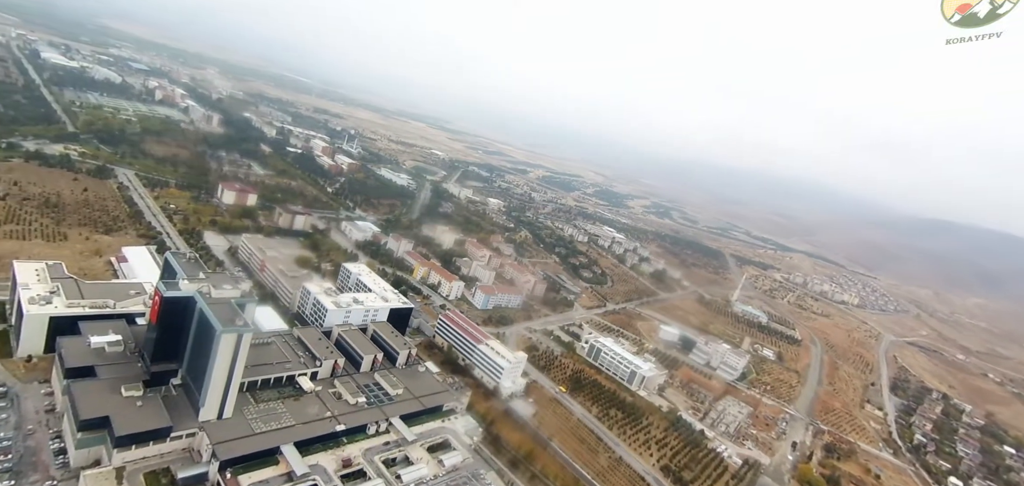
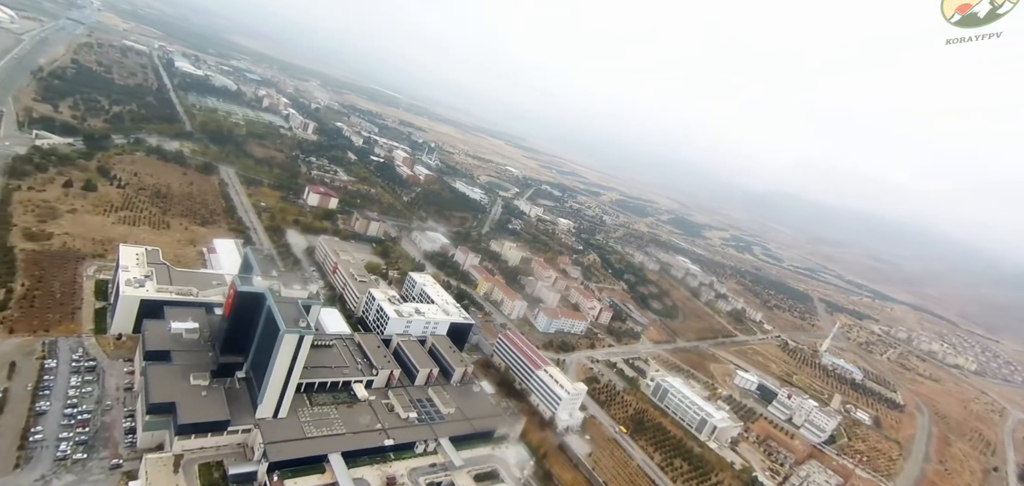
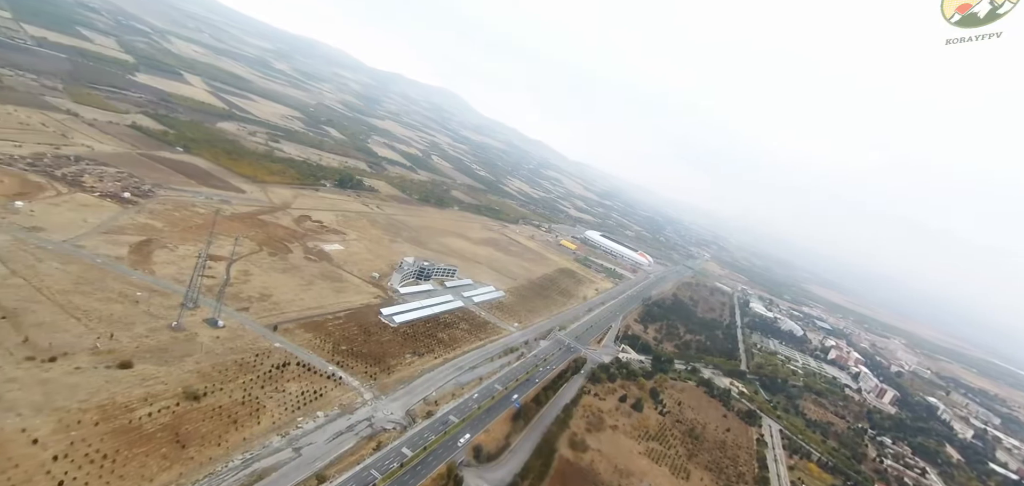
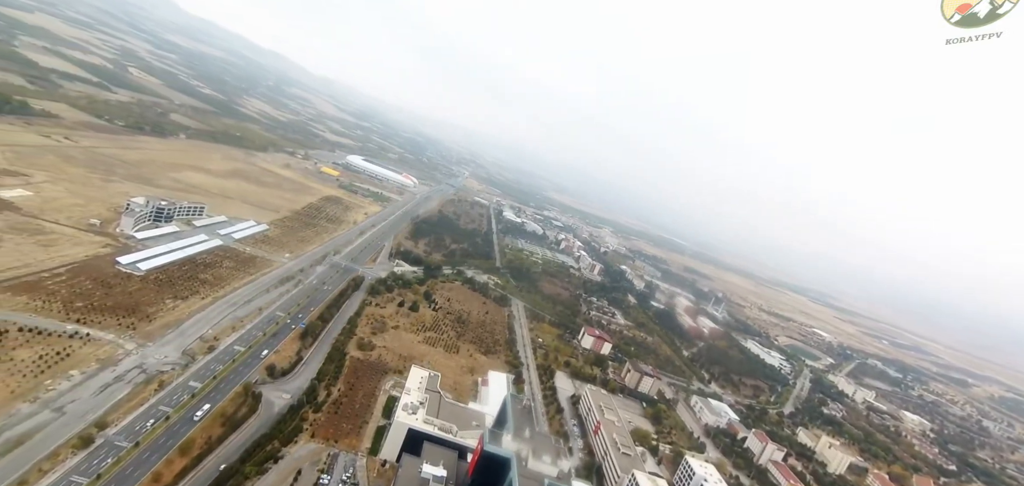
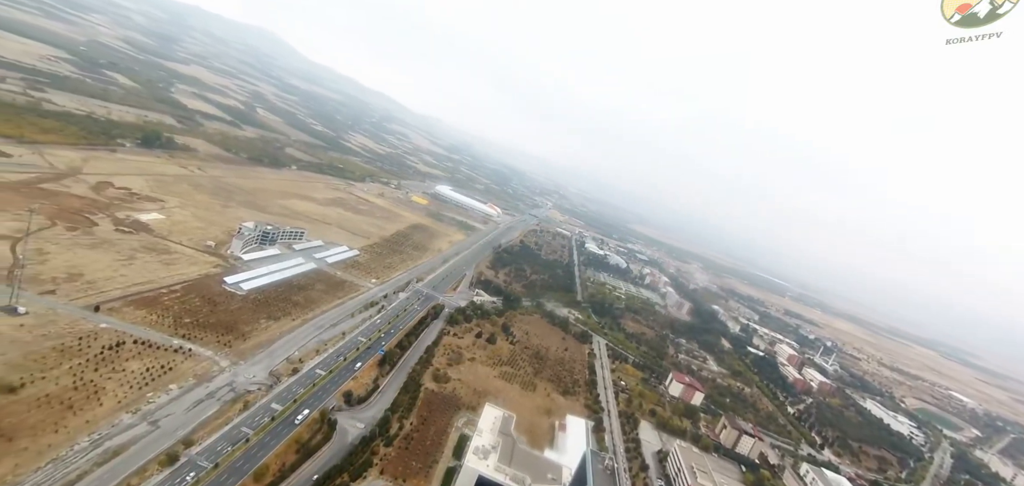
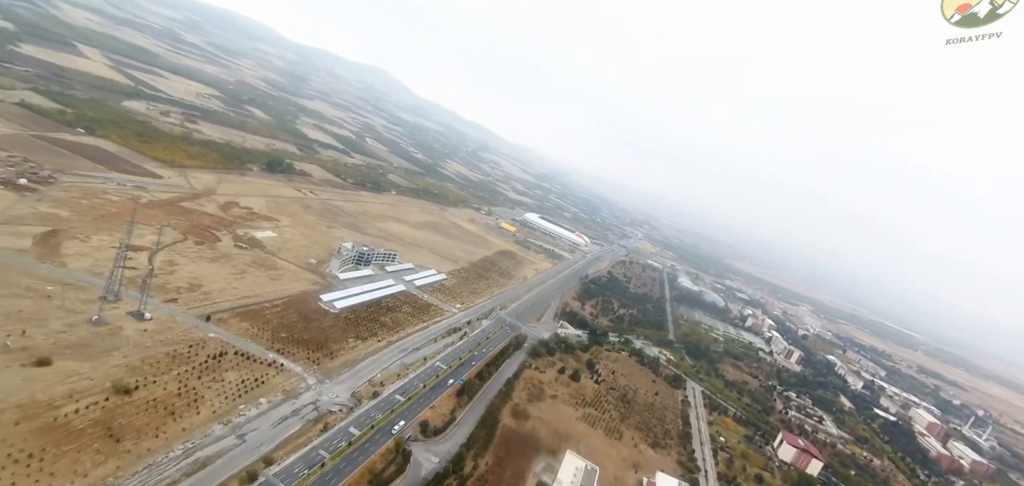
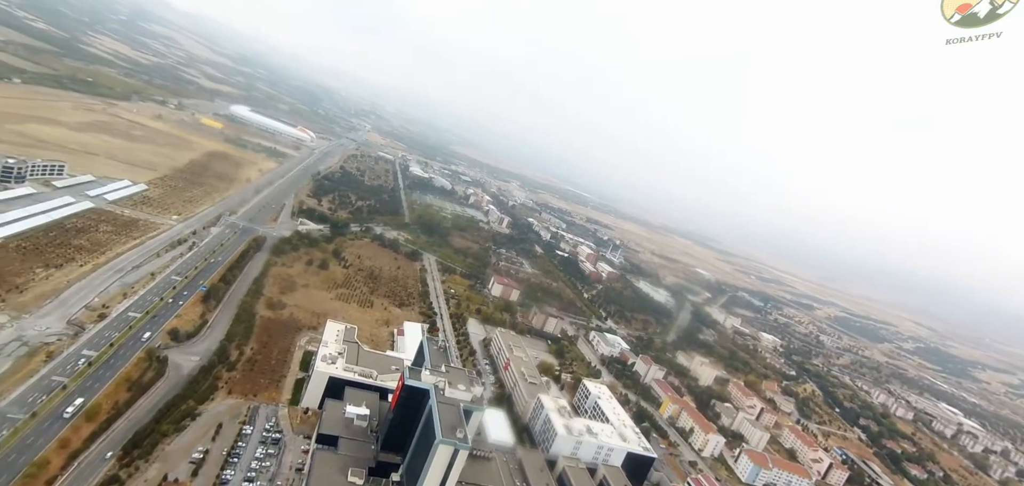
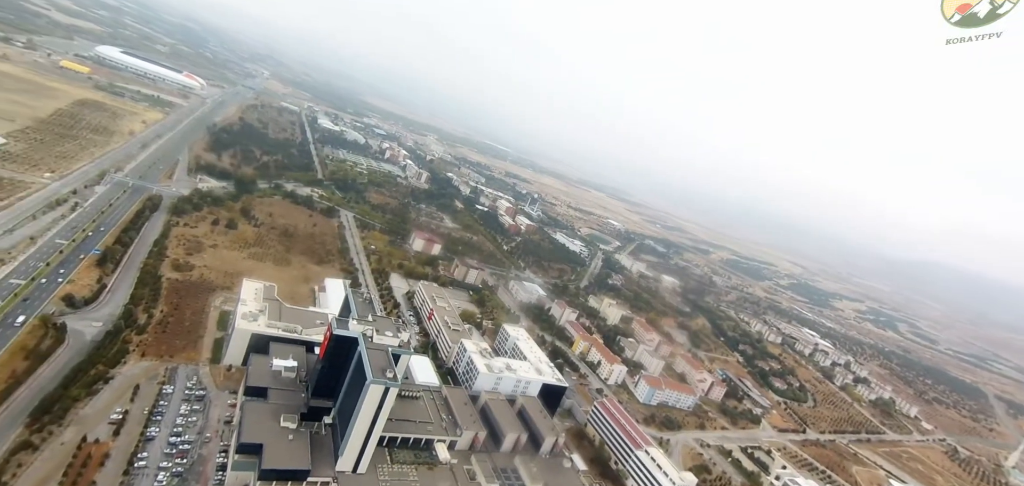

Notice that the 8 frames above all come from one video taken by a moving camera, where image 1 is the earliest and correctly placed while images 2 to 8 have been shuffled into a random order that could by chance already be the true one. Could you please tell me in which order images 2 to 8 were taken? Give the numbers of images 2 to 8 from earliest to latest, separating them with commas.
2, 8, 7, 4, 5, 6, 3
